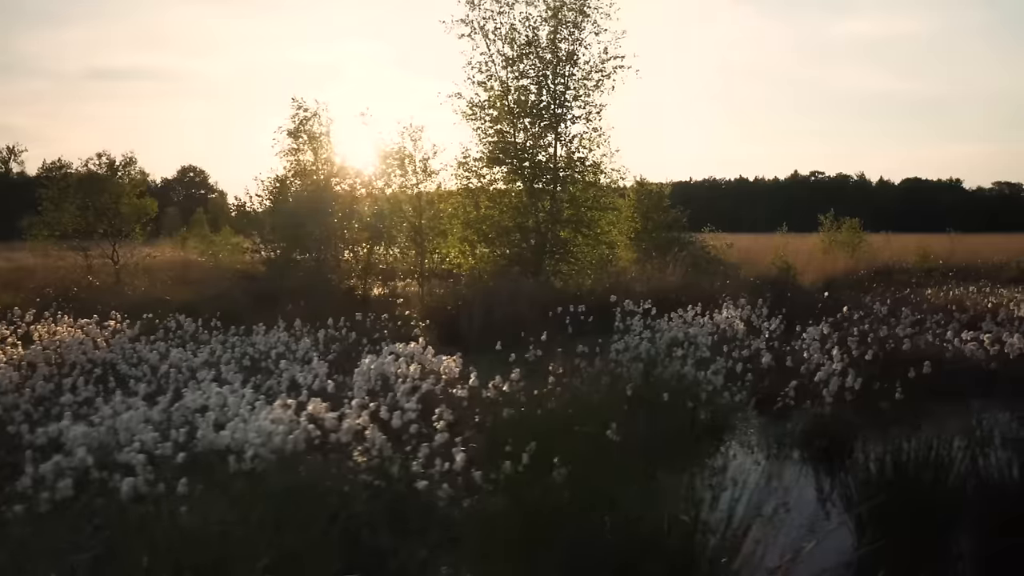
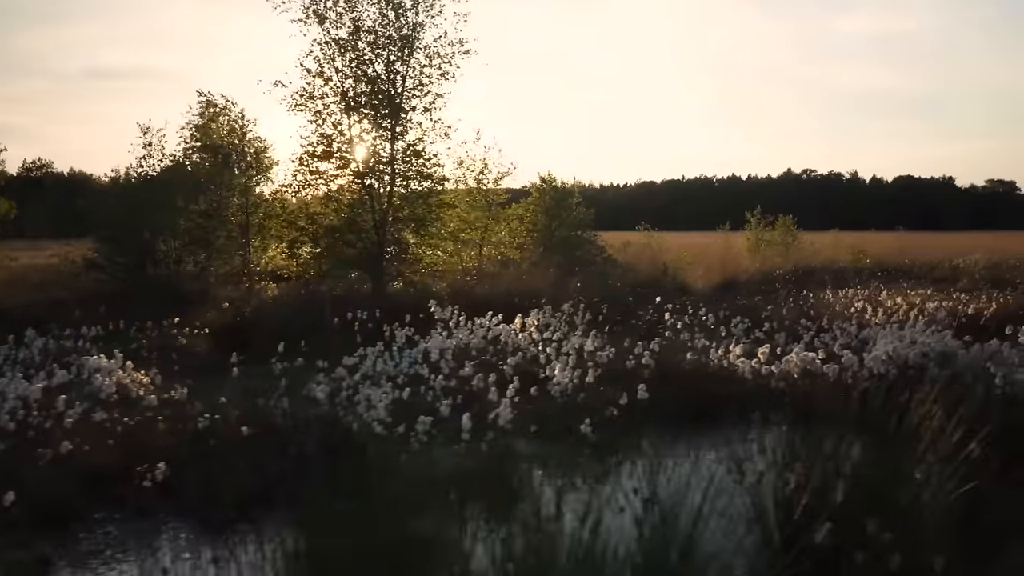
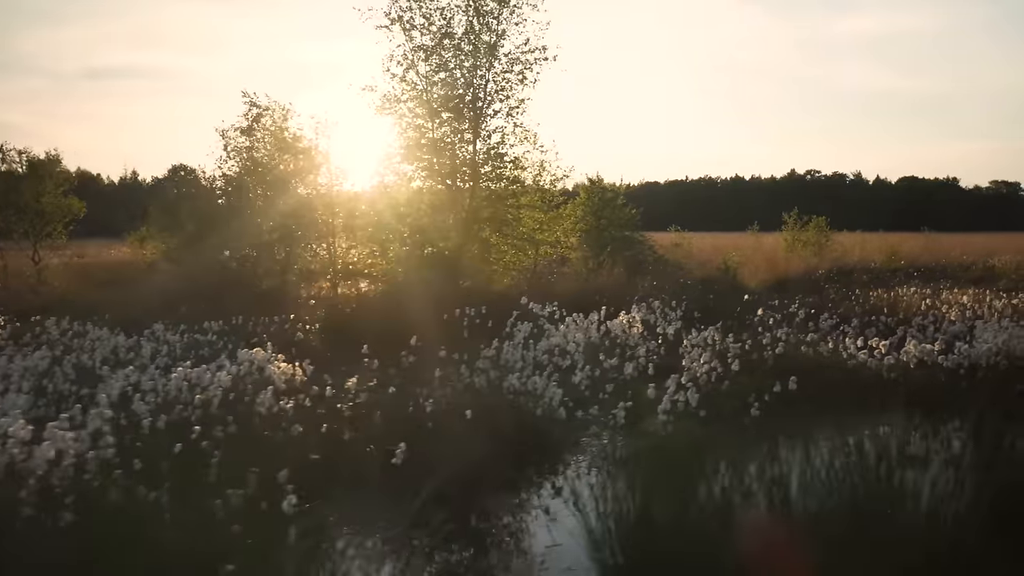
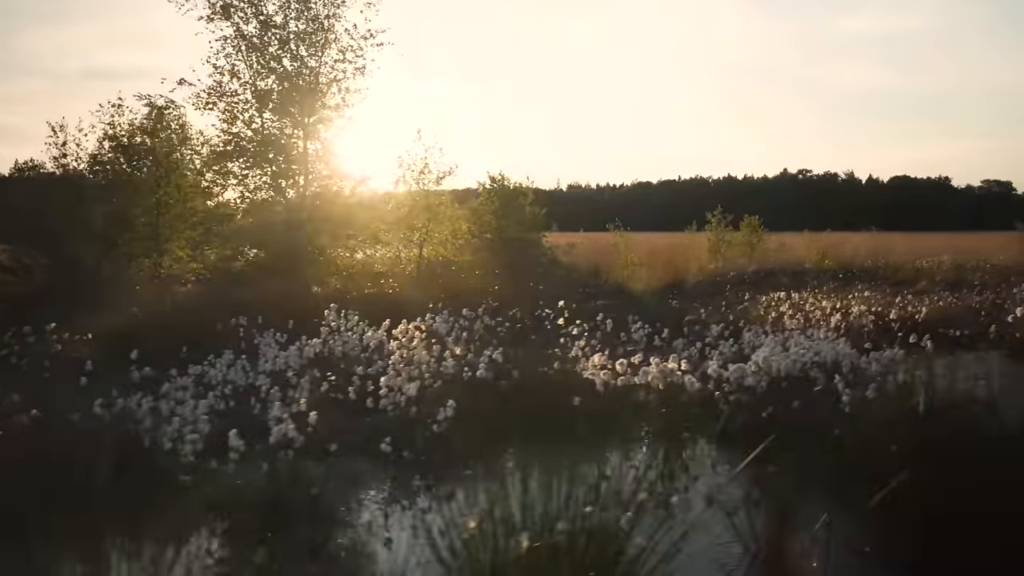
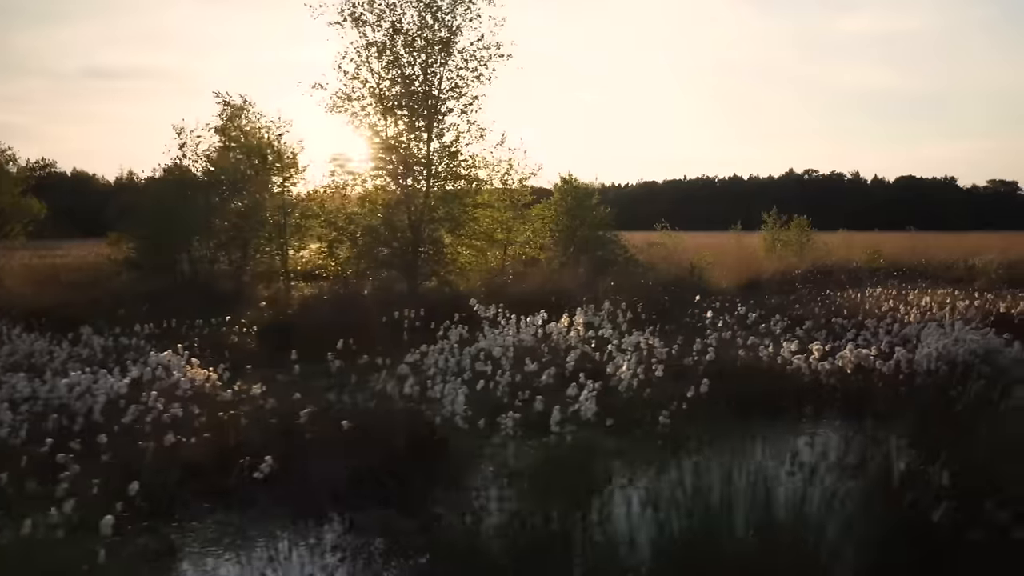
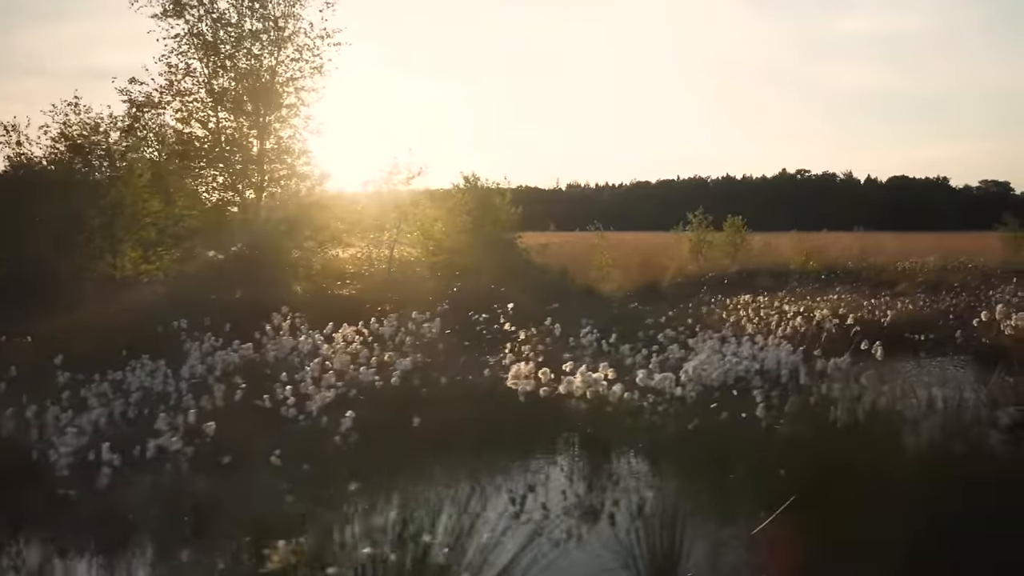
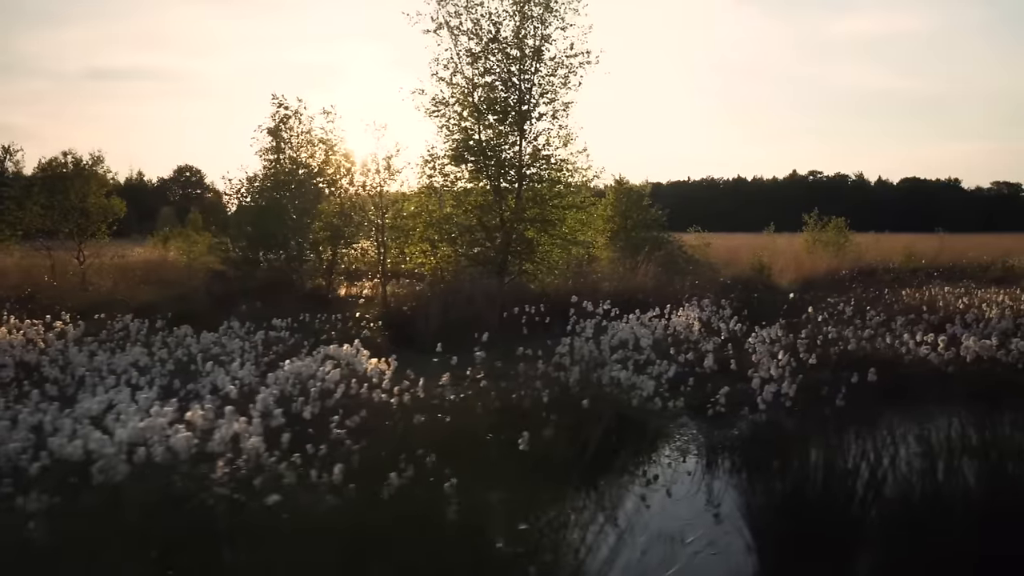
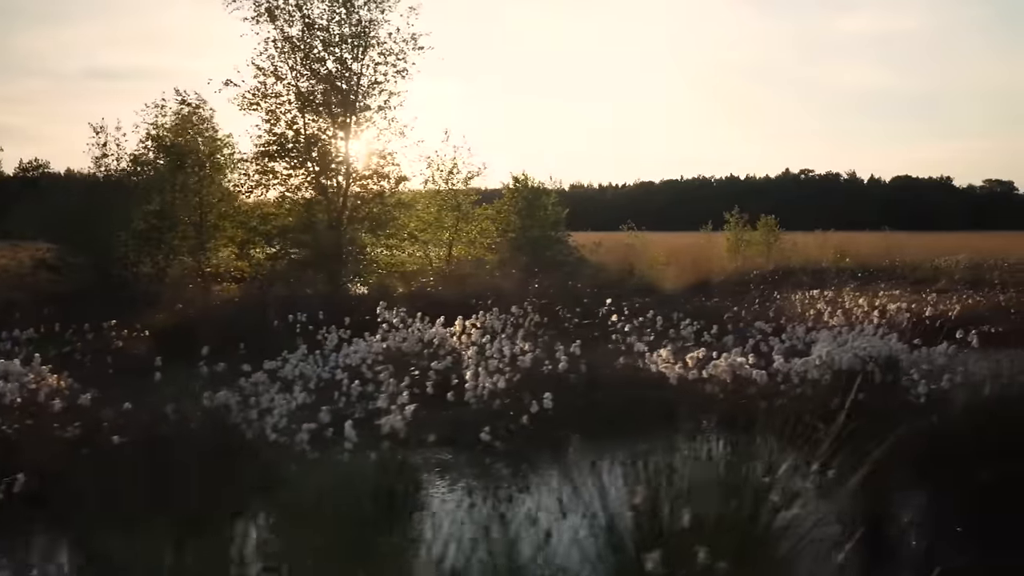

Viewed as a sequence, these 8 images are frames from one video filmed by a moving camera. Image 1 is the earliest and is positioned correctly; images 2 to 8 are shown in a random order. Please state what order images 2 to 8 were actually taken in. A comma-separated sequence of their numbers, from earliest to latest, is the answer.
7, 3, 5, 2, 8, 4, 6
